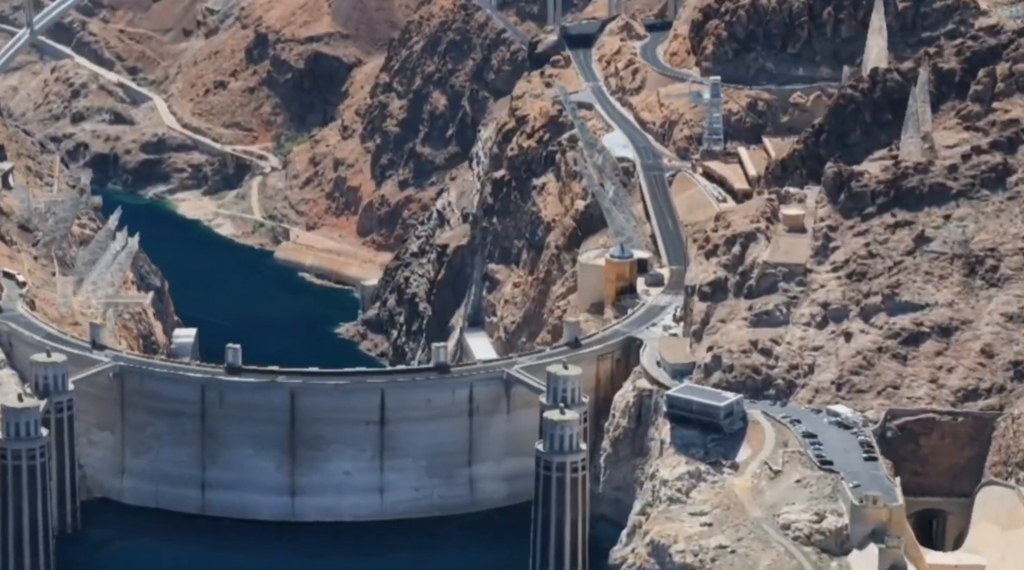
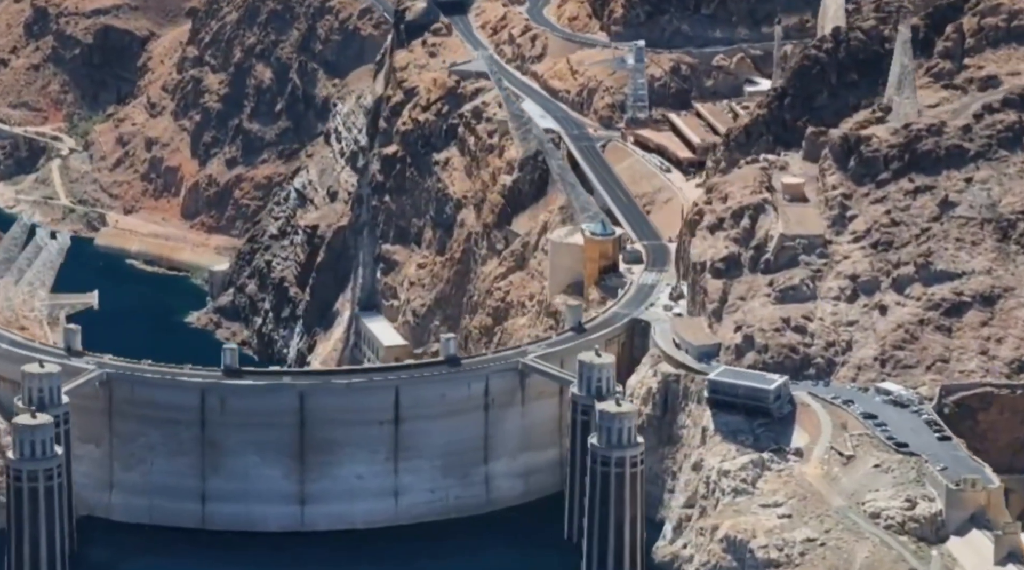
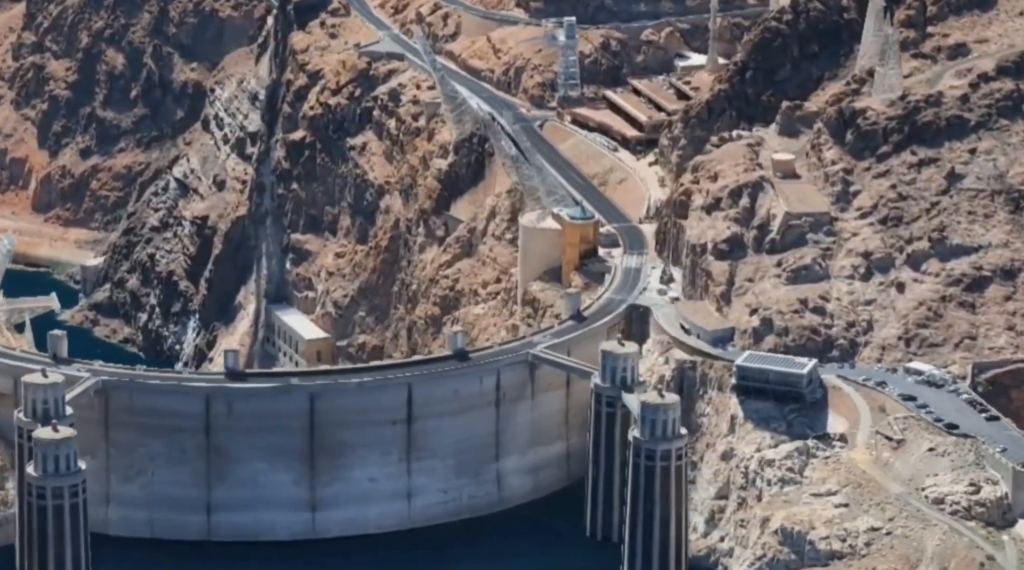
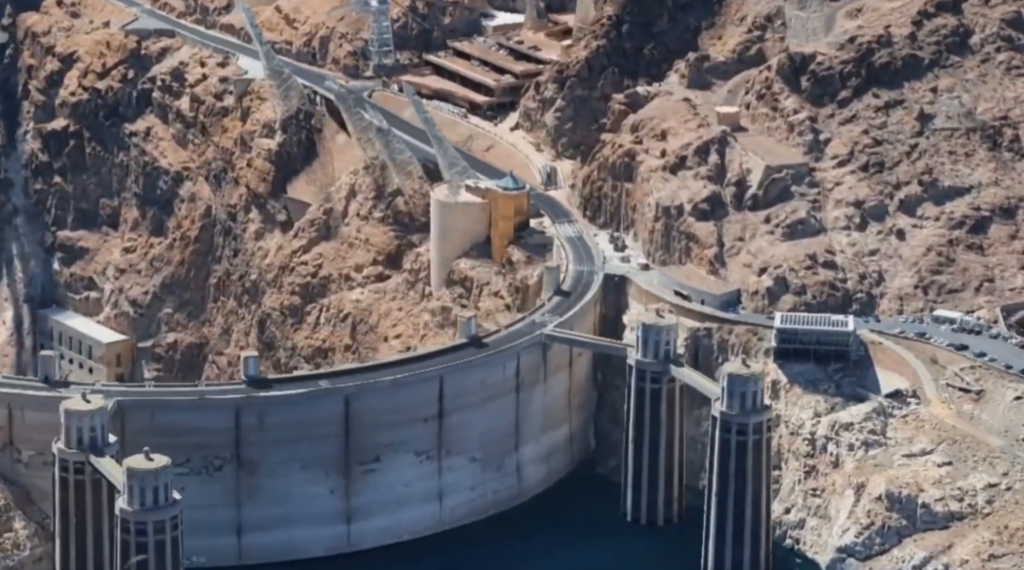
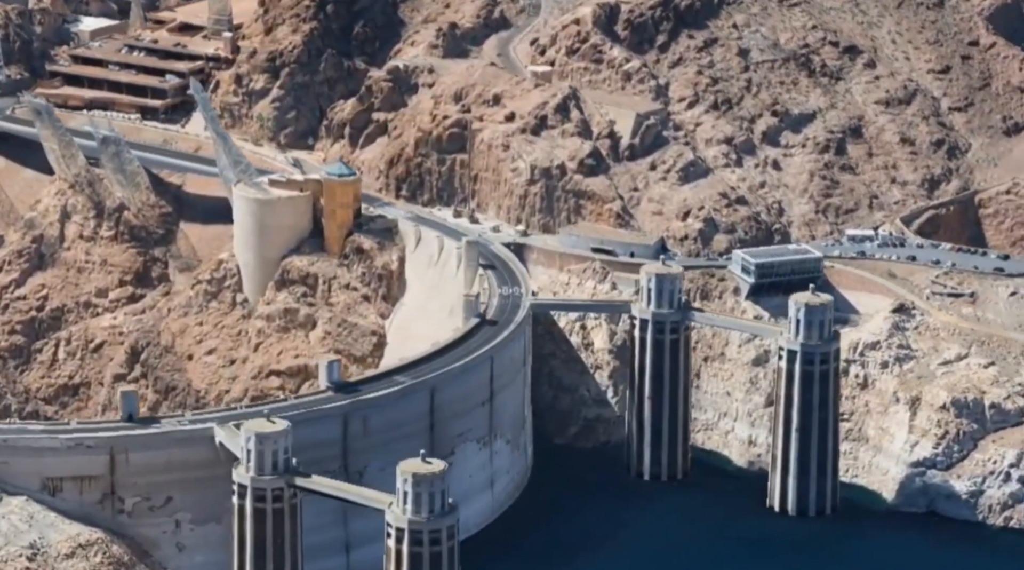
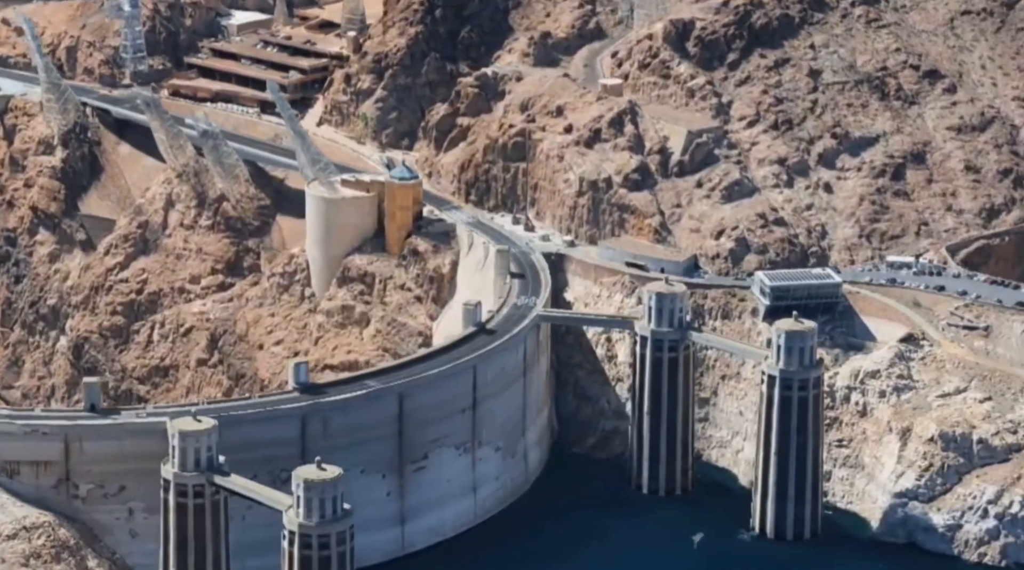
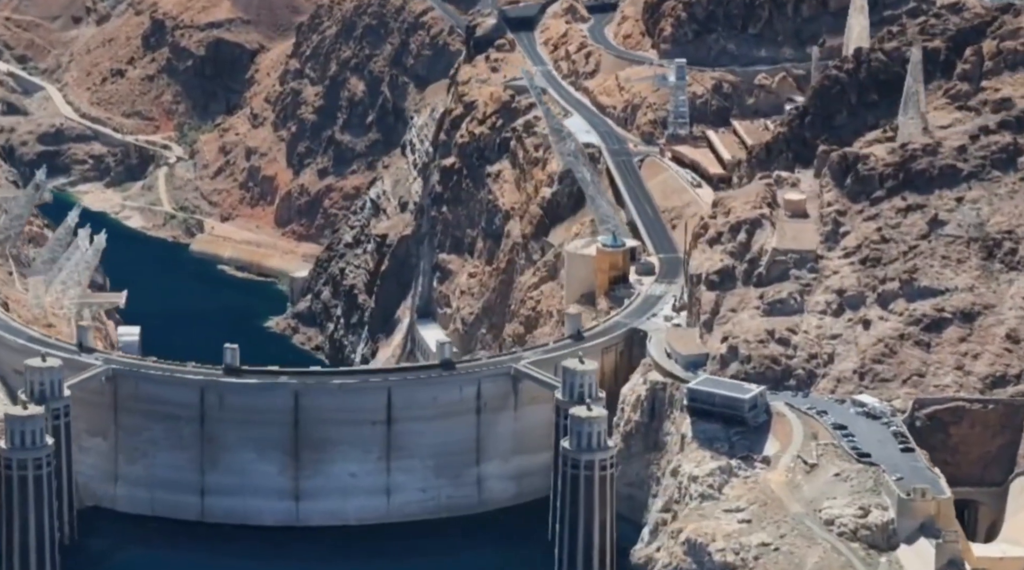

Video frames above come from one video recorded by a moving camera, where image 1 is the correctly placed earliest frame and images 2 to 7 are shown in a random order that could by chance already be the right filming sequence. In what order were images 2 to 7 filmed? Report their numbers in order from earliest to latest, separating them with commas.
7, 2, 3, 4, 6, 5
